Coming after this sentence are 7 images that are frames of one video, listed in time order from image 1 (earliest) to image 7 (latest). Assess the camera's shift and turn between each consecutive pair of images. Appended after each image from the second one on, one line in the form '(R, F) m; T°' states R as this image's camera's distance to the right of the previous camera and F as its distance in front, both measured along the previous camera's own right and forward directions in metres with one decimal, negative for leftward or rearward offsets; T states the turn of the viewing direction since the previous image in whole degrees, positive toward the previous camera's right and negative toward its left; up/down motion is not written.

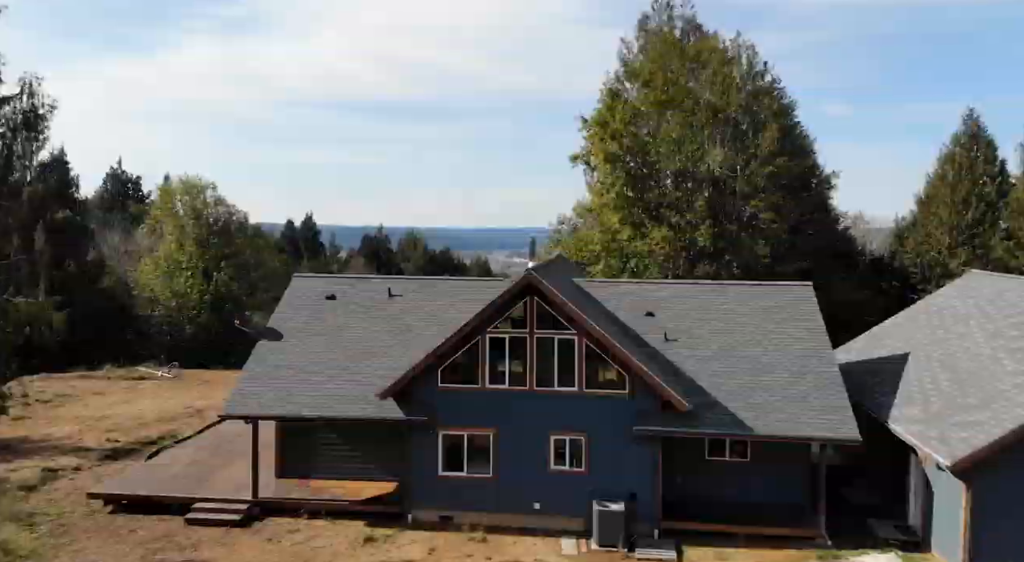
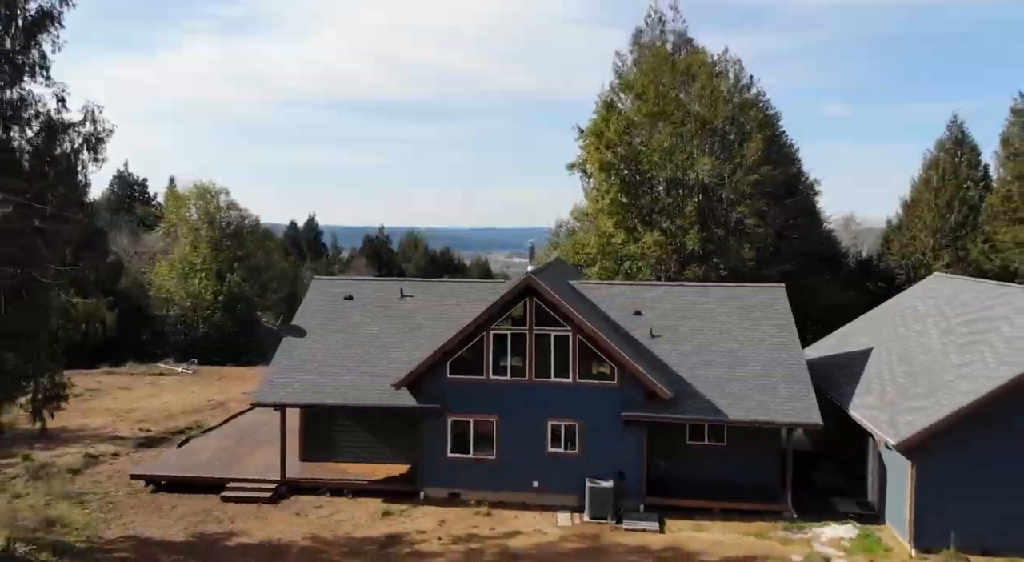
(0.0, -2.1) m; 0°
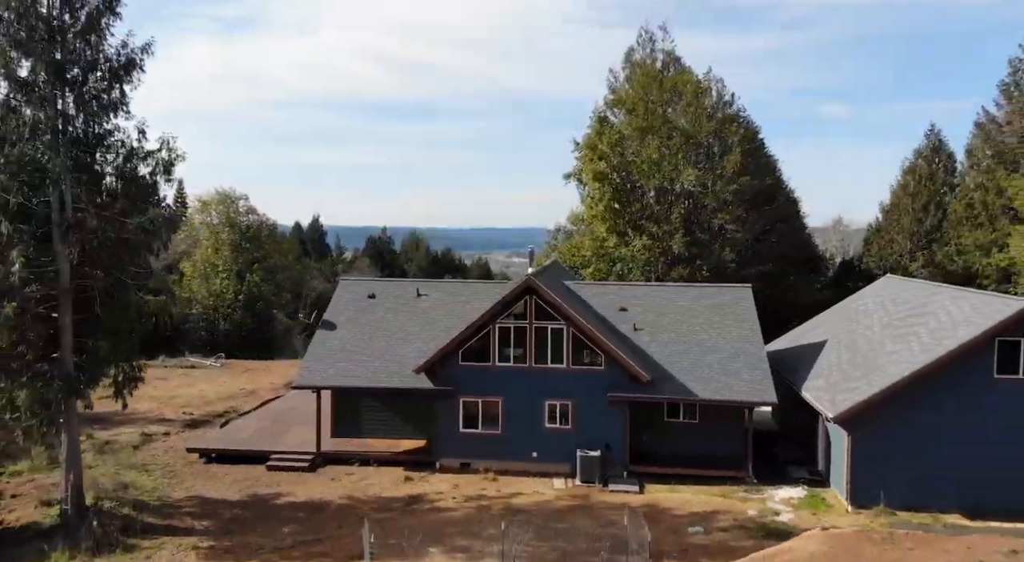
(-0.1, -3.4) m; 0°
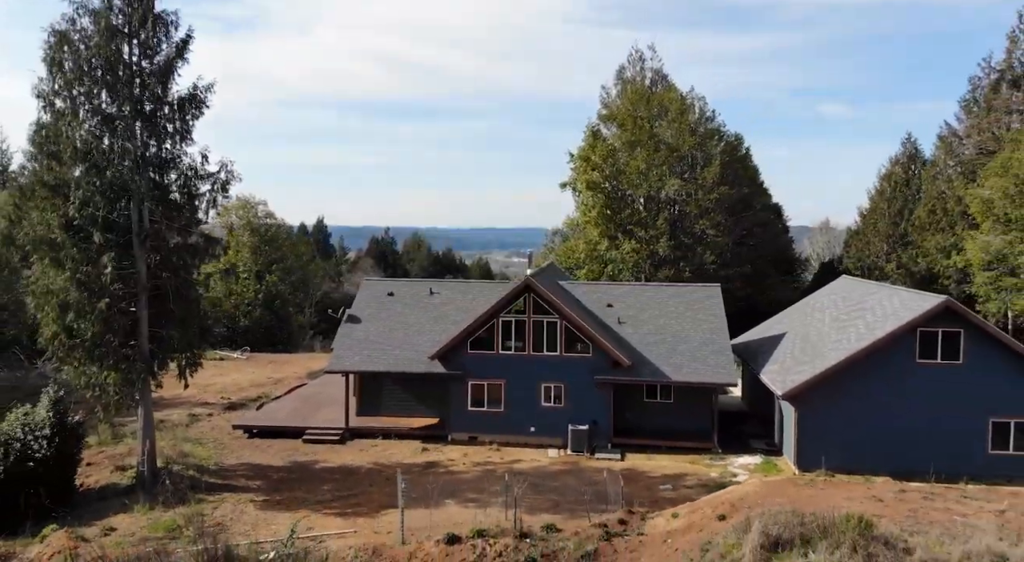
(0.0, -4.0) m; 0°
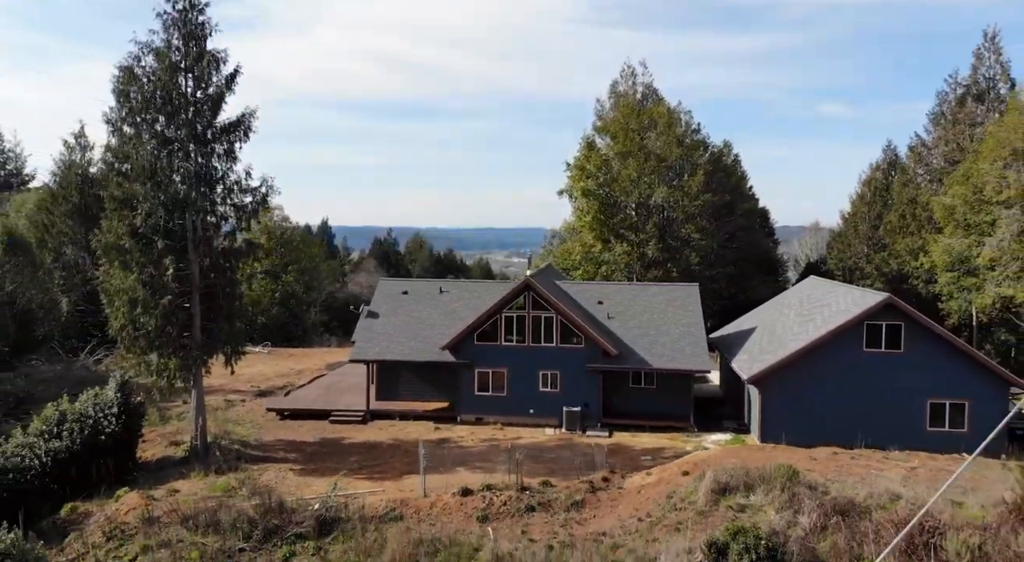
(-0.1, -3.8) m; 0°
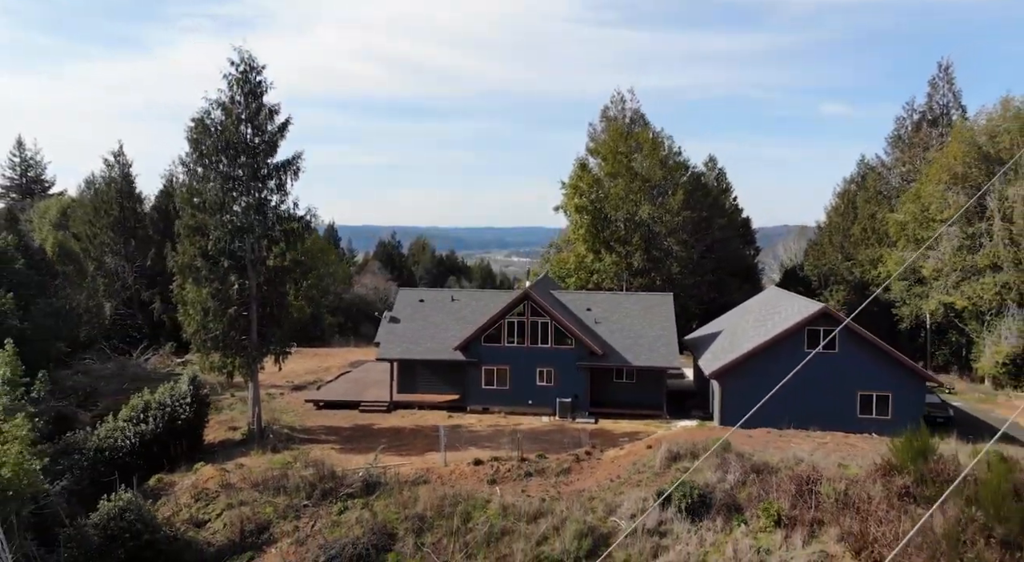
(-0.1, -5.8) m; 0°
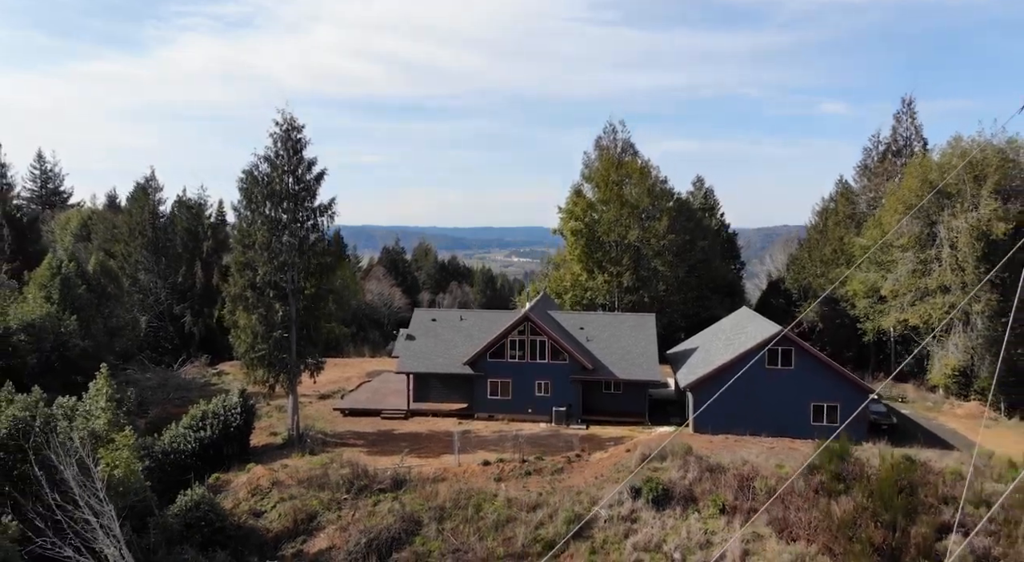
(-0.1, -5.5) m; 0°
